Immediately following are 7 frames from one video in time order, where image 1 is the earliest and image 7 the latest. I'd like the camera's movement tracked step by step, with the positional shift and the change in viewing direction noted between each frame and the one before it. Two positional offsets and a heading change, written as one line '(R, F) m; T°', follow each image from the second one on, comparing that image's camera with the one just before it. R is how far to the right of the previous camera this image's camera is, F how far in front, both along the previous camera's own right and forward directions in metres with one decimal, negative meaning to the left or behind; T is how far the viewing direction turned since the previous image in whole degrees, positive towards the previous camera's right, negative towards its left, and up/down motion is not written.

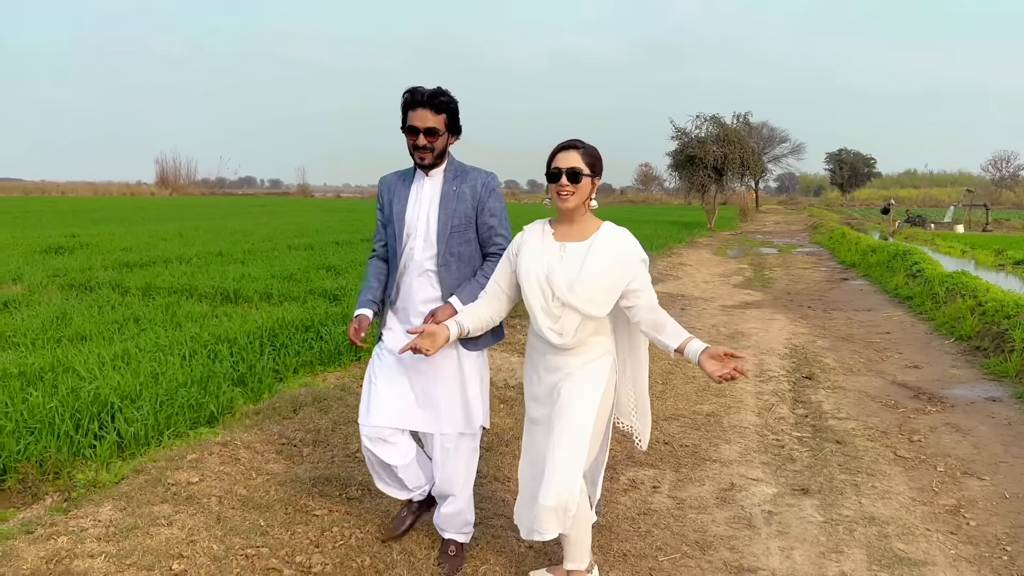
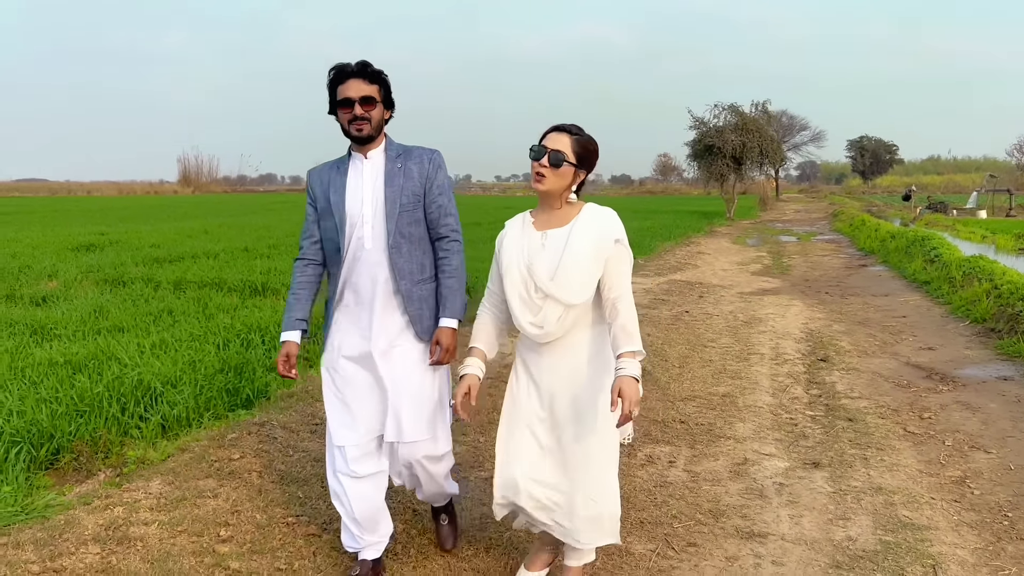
(0.0, -0.2) m; -1°
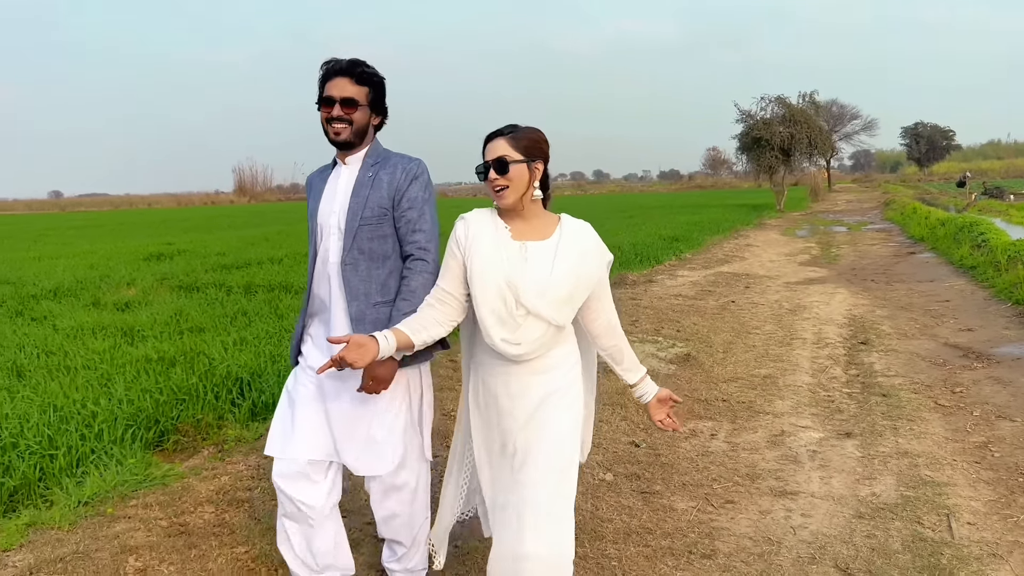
(0.0, -0.4) m; -3°
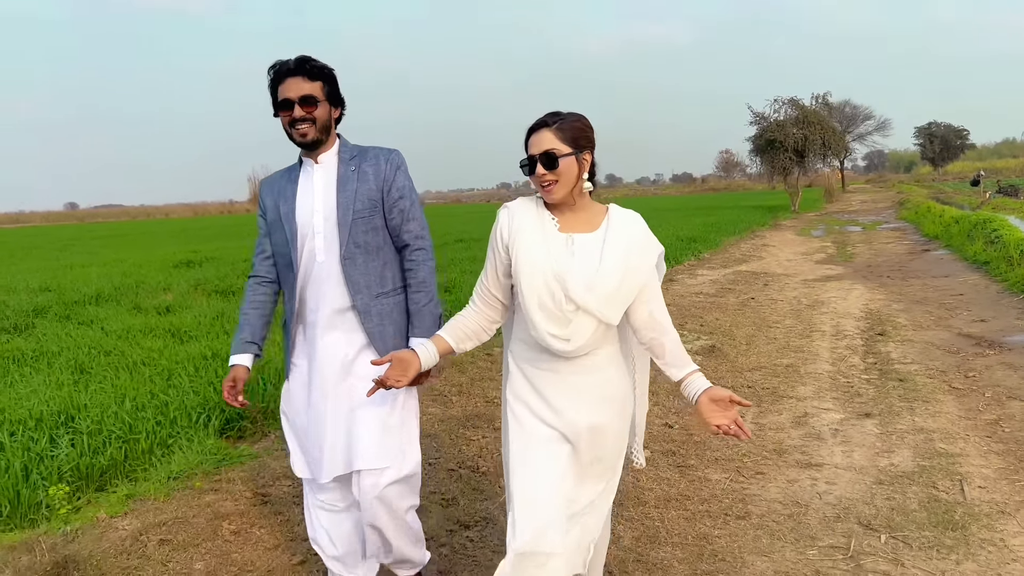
(-0.1, -0.3) m; -1°
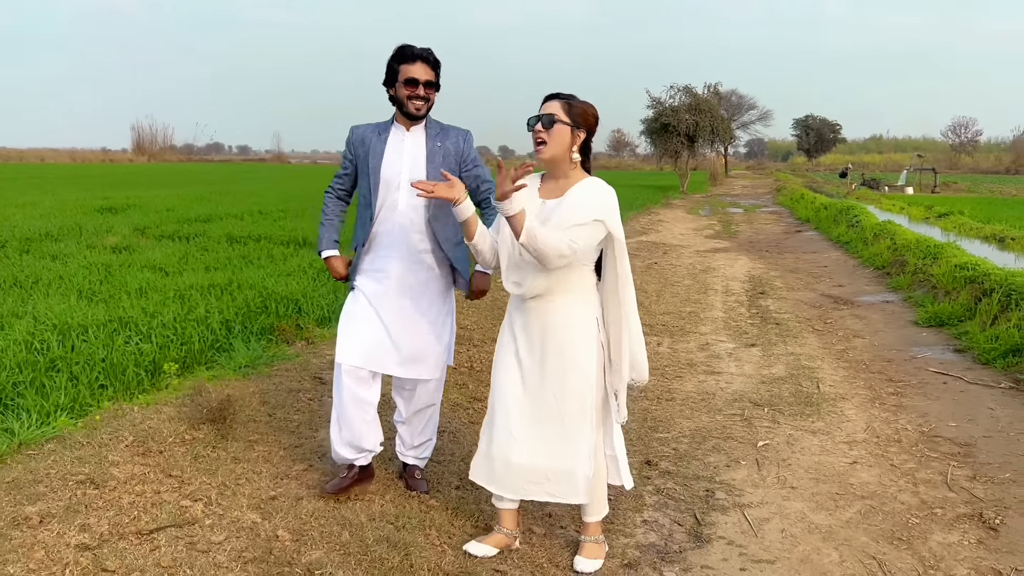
(-0.6, -1.2) m; +7°
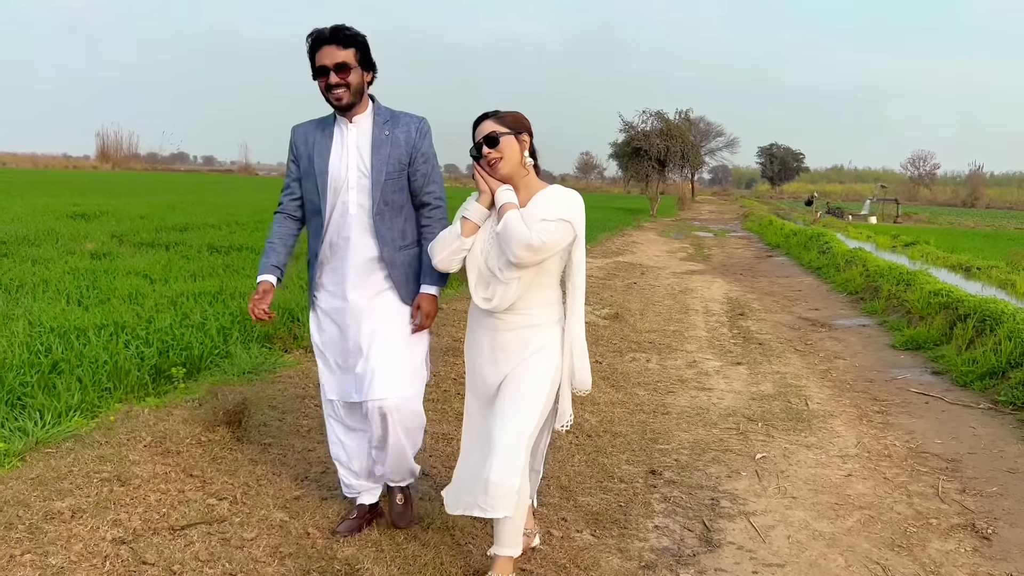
(-0.2, -0.1) m; +2°
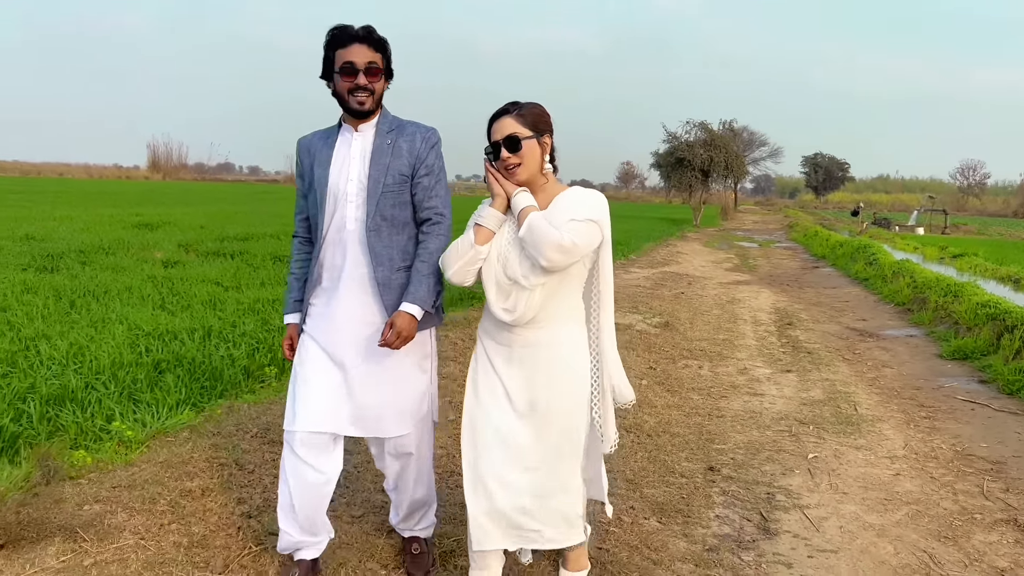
(-0.1, -0.3) m; -3°
